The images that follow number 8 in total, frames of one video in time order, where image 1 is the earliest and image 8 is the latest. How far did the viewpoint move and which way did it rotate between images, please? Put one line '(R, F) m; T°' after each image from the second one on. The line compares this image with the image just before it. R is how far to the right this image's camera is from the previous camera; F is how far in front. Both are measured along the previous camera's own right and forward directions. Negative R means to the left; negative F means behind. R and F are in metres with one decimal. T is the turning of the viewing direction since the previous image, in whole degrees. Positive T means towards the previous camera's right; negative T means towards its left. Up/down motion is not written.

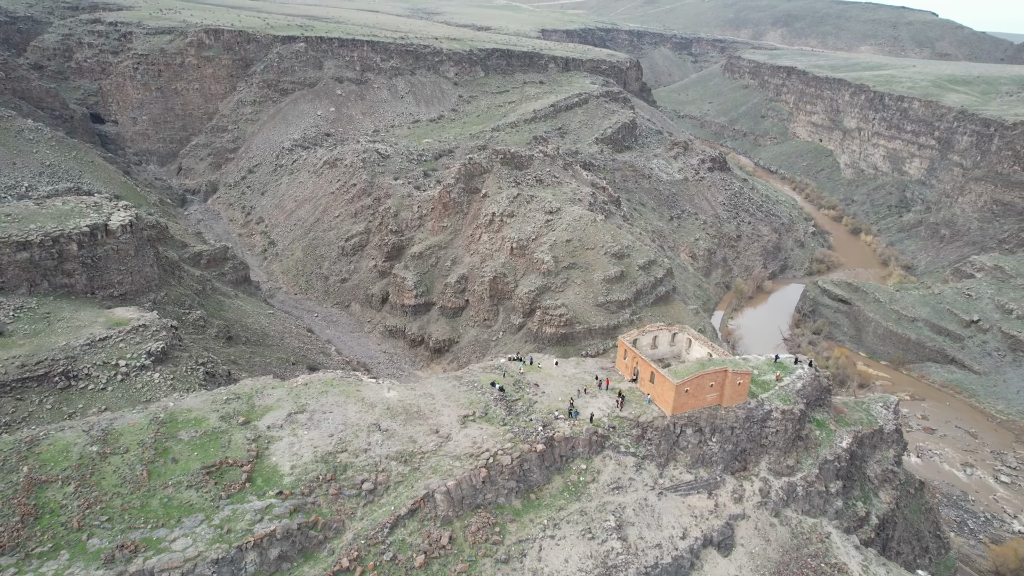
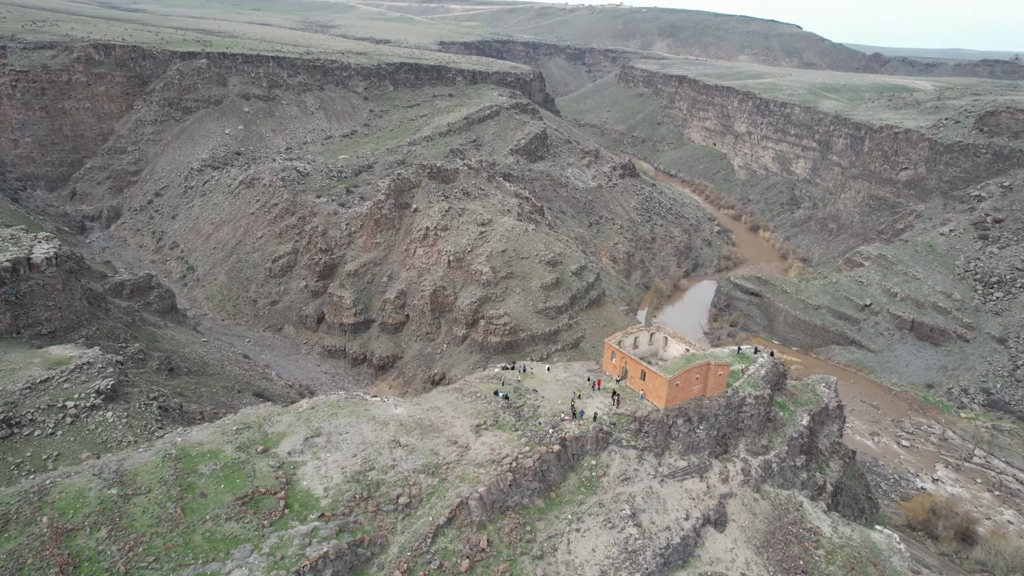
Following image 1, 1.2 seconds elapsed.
(-1.6, -0.5) m; +9°
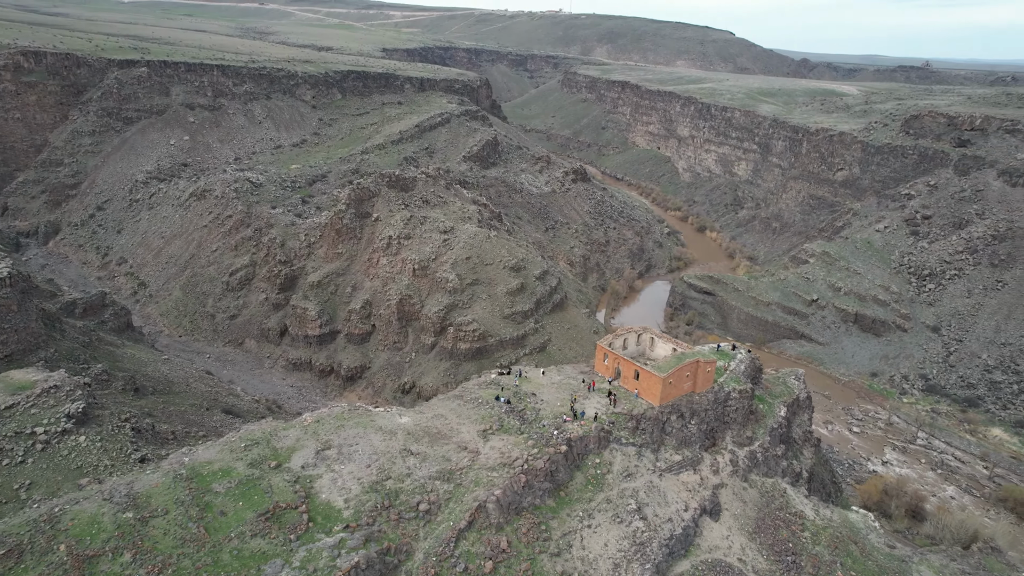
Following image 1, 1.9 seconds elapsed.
(-0.9, -0.3) m; +5°
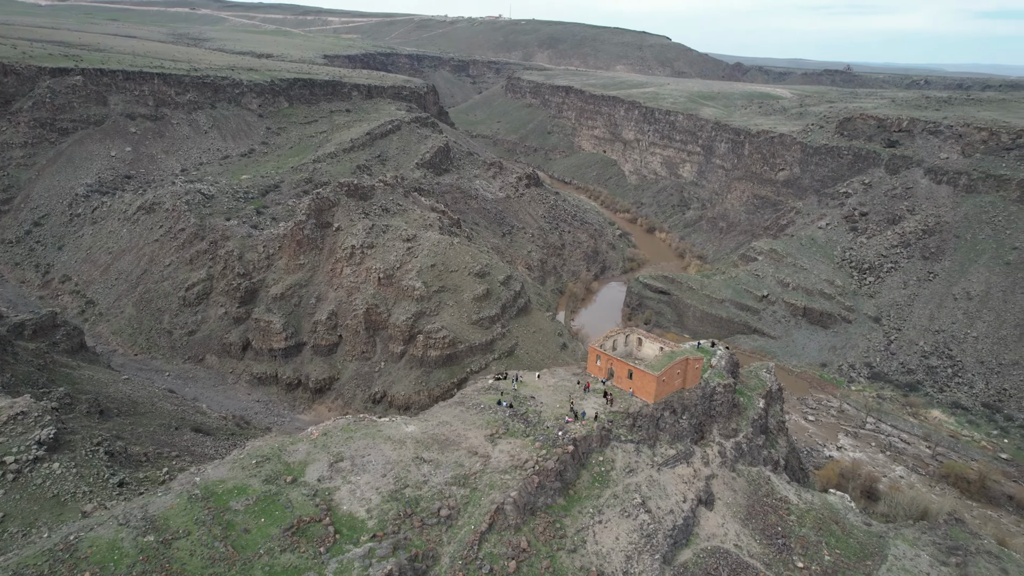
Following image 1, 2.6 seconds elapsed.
(-1.0, -0.3) m; +5°
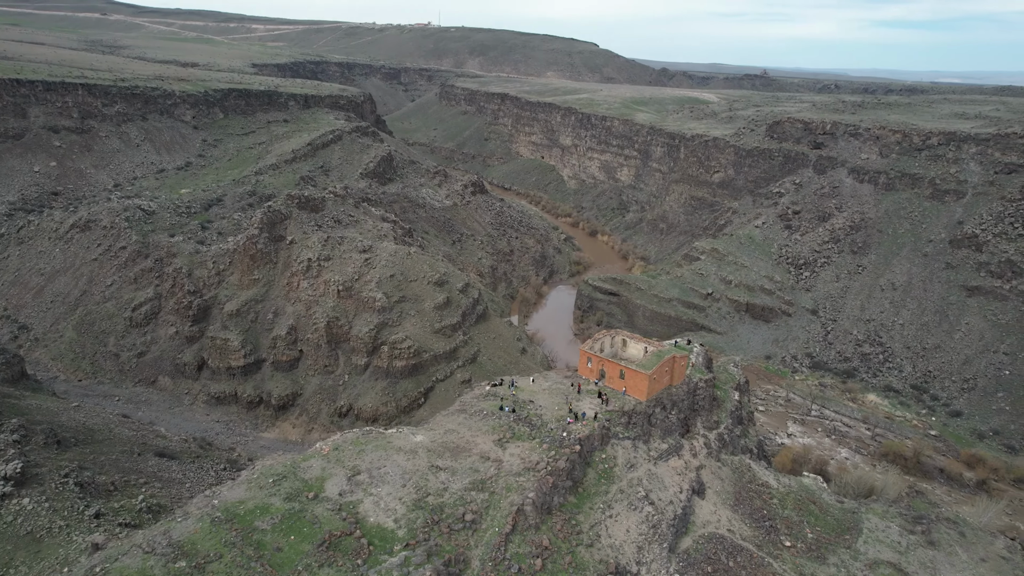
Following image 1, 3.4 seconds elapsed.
(-1.2, -0.3) m; +6°
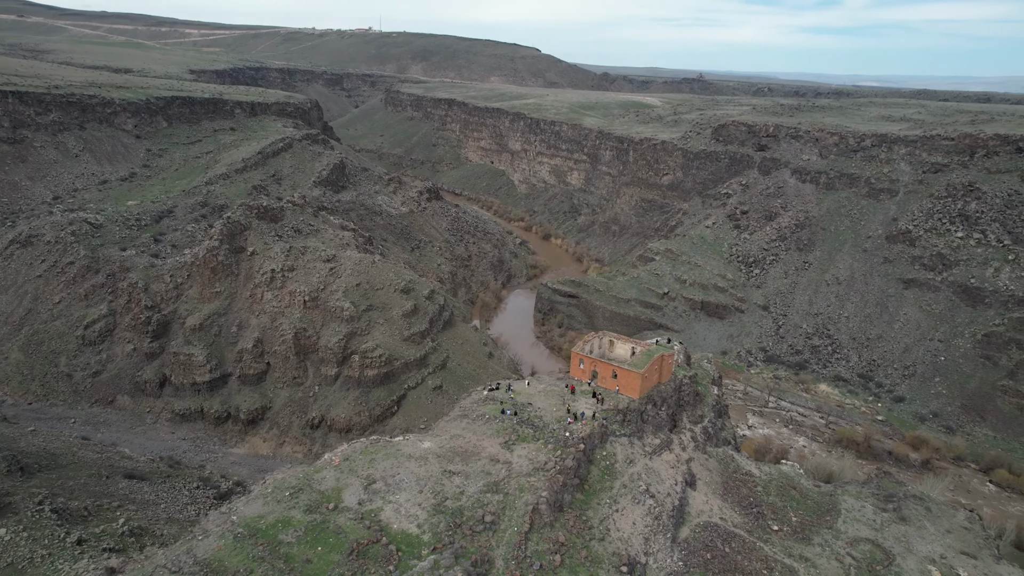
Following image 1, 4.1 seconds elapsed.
(-1.0, -0.3) m; +5°
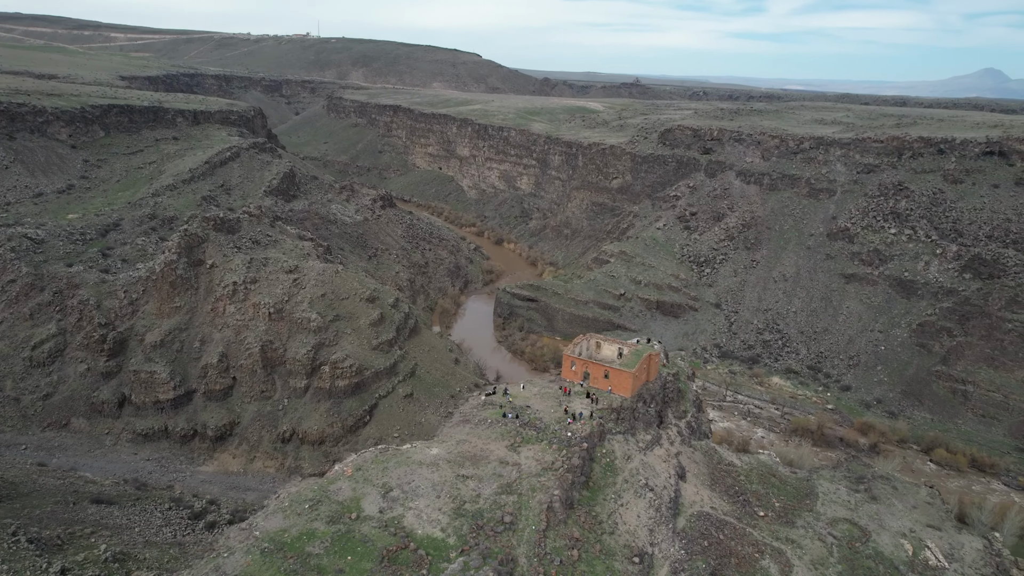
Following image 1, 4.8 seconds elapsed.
(-1.1, -0.3) m; +5°
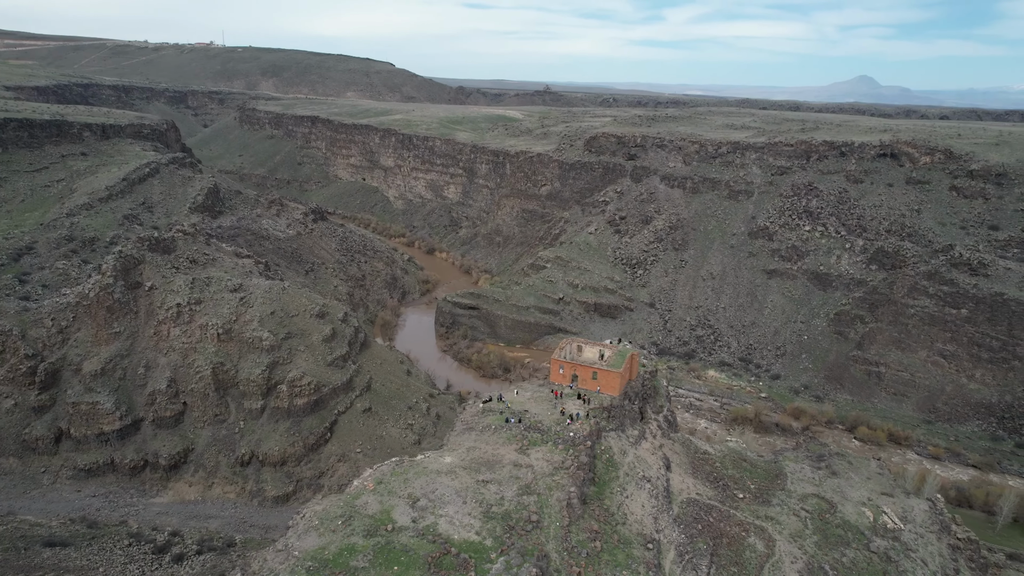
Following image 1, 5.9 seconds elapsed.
(-1.6, -0.4) m; +7°
